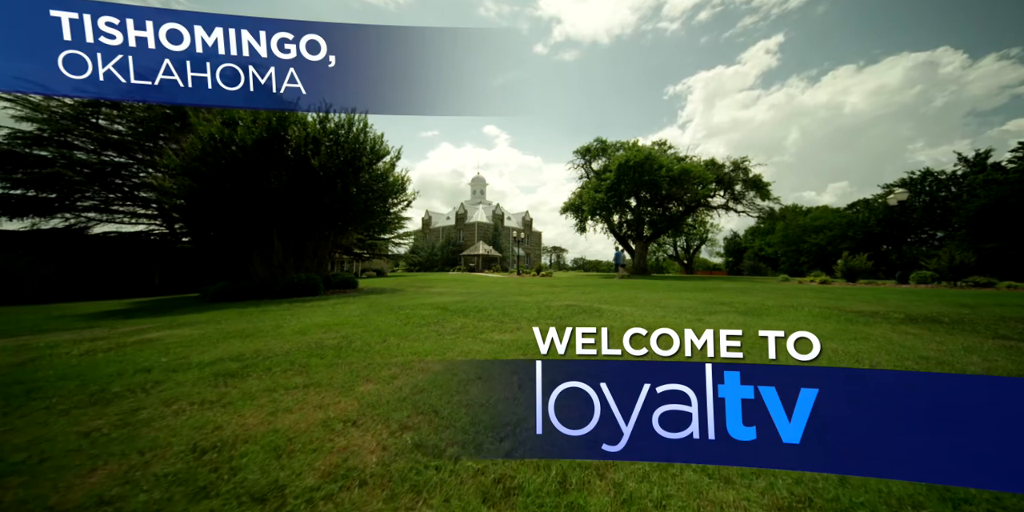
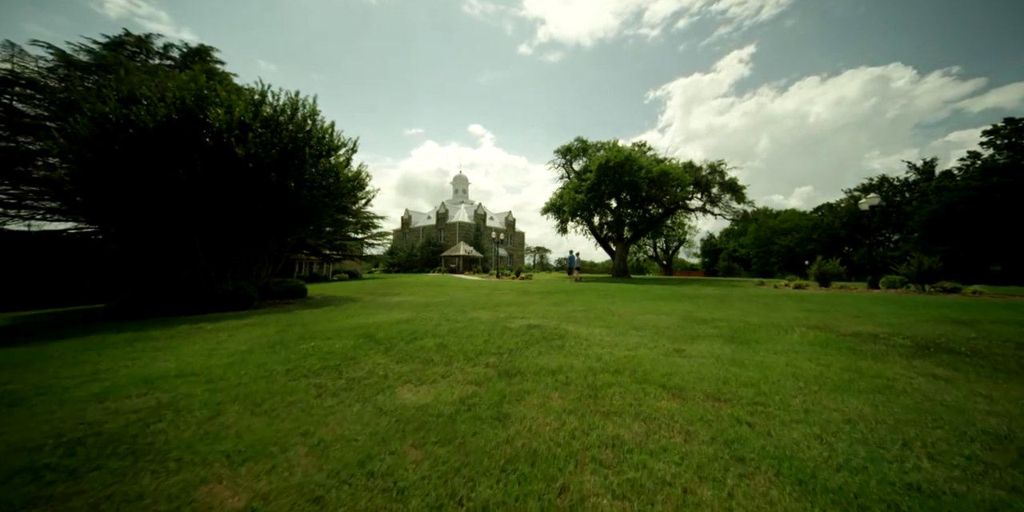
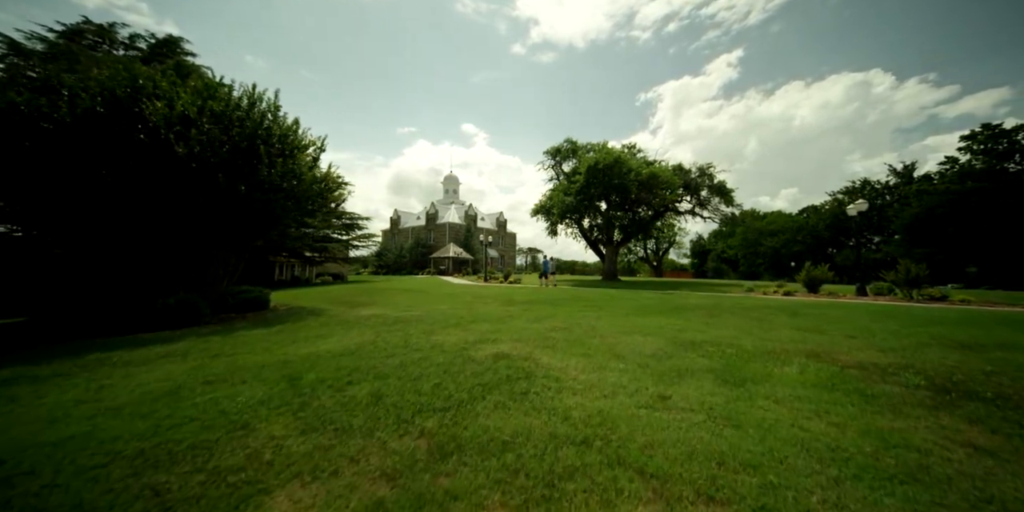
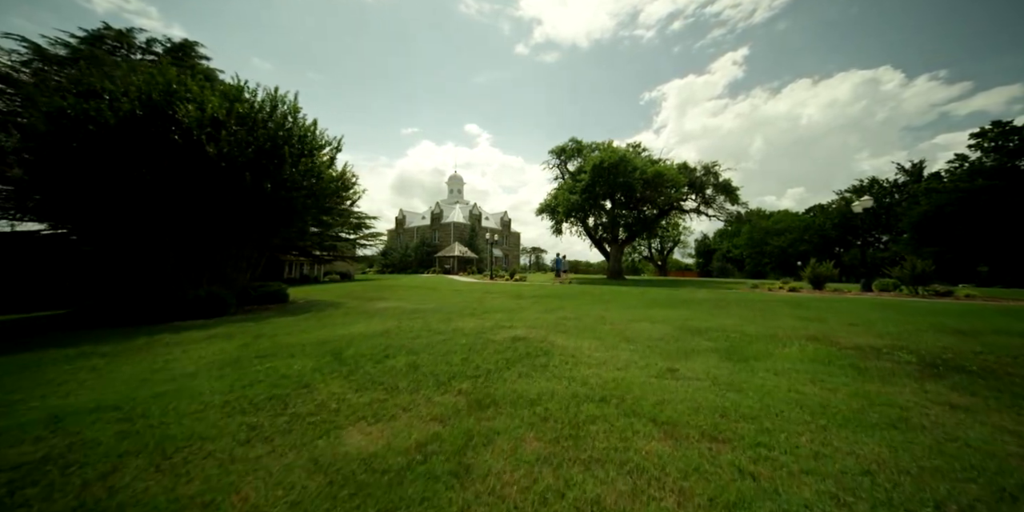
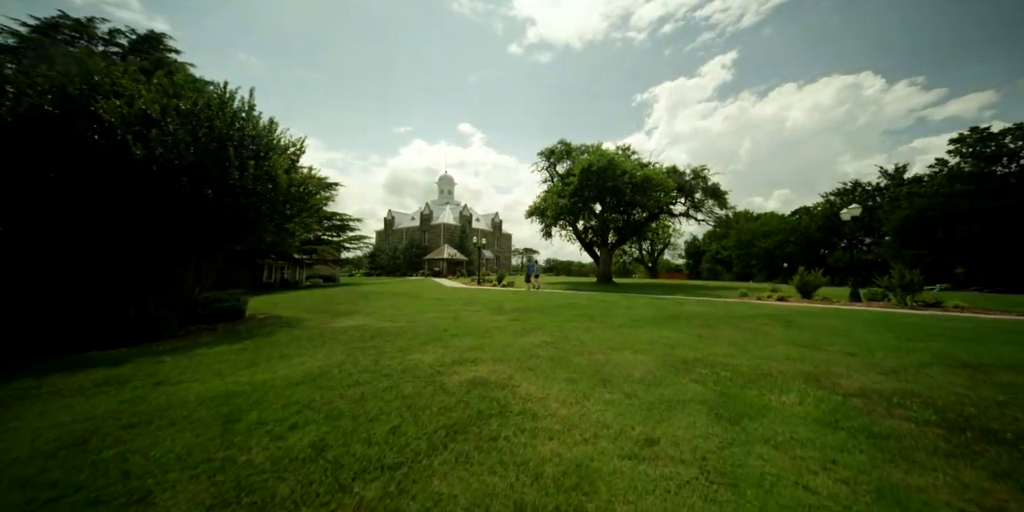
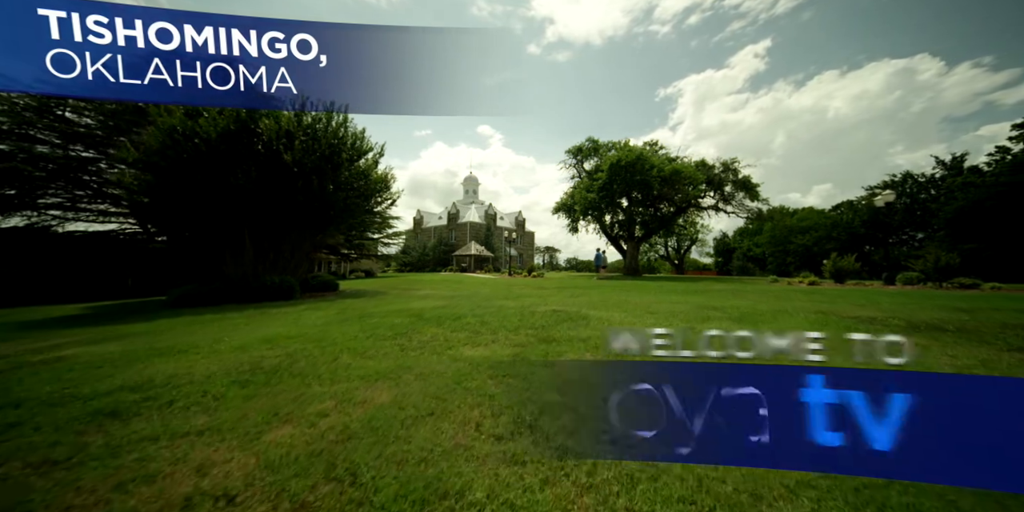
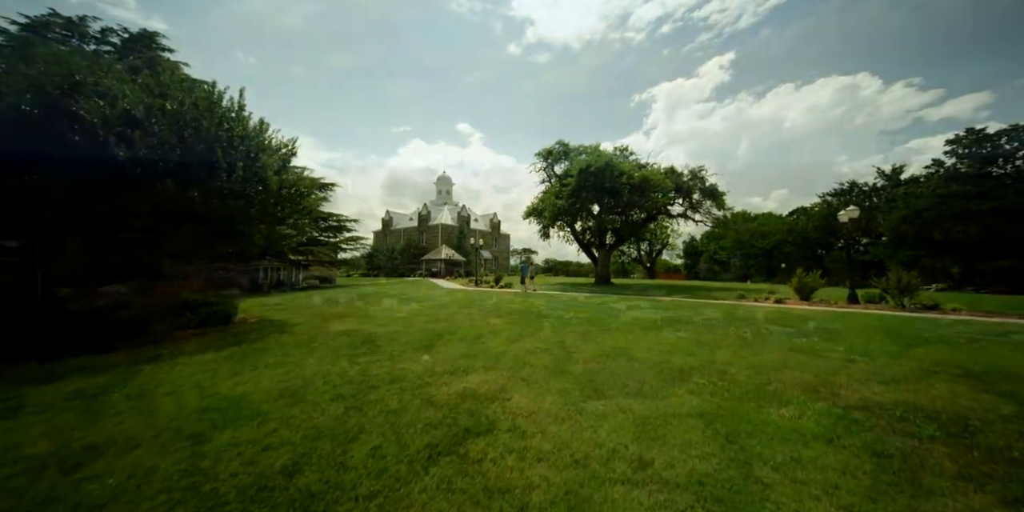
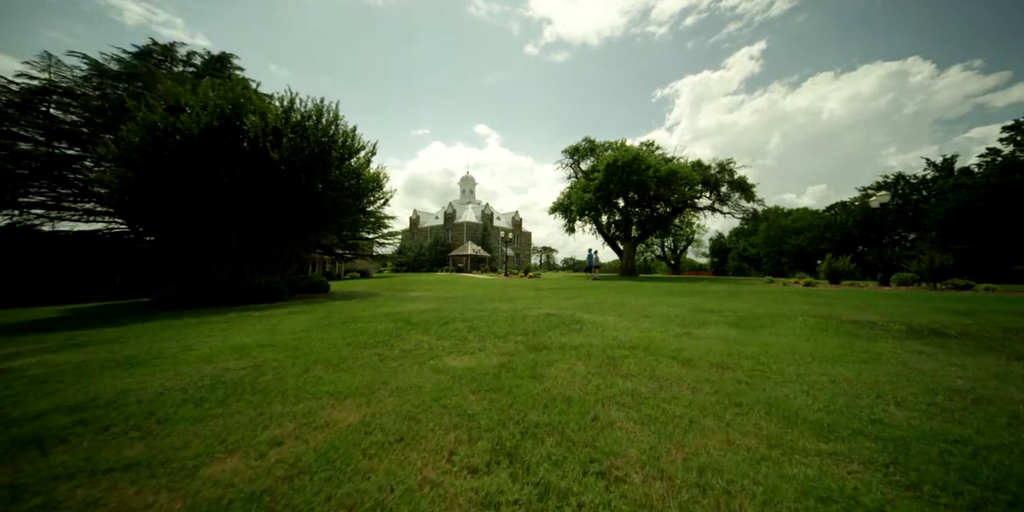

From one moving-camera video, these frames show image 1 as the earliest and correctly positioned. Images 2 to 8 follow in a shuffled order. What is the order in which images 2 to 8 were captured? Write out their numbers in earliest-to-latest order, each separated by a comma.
6, 8, 2, 4, 3, 5, 7
